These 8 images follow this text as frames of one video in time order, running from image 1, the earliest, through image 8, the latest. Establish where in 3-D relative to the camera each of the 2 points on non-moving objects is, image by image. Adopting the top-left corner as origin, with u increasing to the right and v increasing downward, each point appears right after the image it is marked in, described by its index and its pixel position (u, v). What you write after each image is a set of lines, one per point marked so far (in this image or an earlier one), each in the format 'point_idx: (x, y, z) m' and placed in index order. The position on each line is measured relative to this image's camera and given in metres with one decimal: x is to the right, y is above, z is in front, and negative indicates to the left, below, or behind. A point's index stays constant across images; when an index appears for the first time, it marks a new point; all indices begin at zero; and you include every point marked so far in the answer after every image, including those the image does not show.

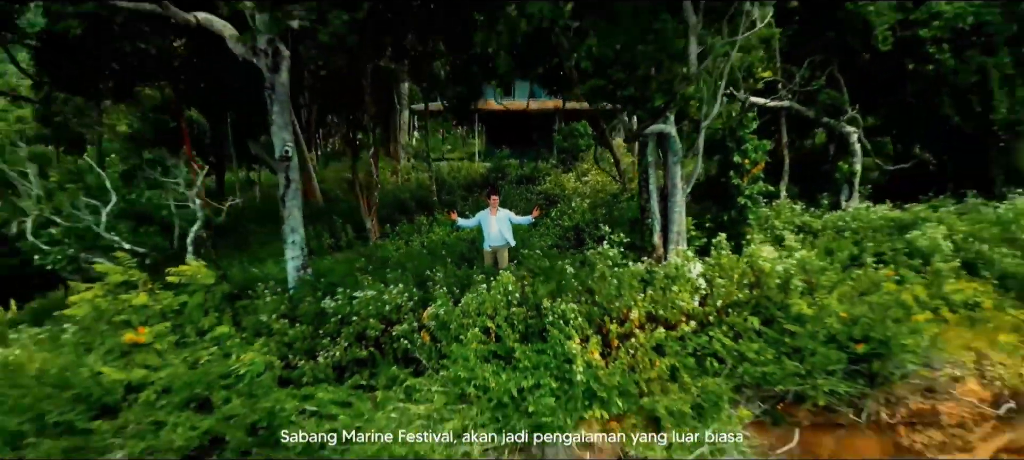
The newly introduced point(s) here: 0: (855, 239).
0: (+2.0, 0.0, +3.6) m
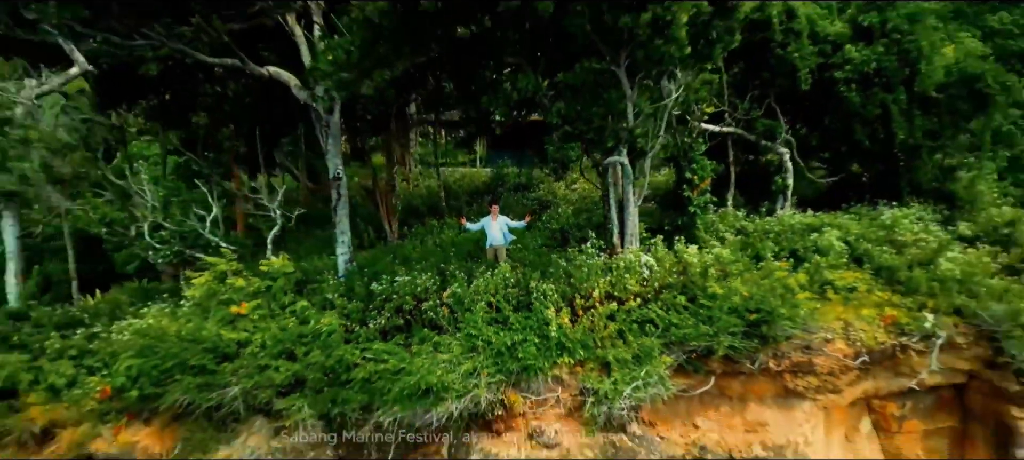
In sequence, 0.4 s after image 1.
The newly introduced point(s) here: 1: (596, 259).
0: (+2.0, 0.0, +4.6) m
1: (+0.6, -0.2, +4.0) m
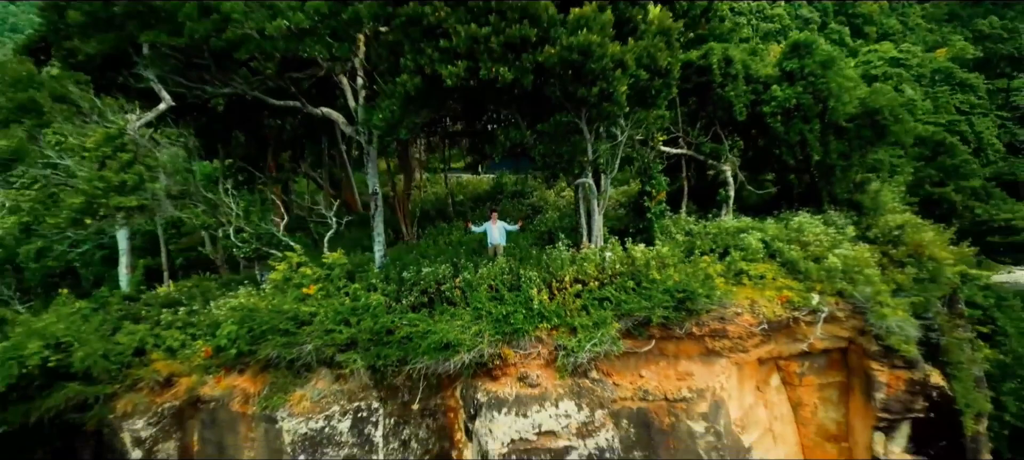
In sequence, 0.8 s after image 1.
0: (+1.9, -0.1, +6.0) m
1: (+0.5, -0.2, +5.4) m
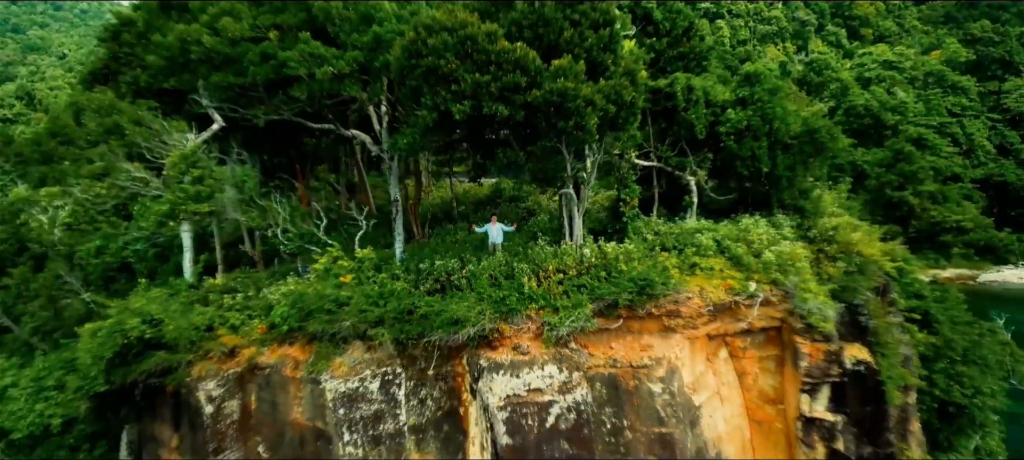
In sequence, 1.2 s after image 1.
0: (+1.9, -0.1, +7.2) m
1: (+0.5, -0.2, +6.6) m
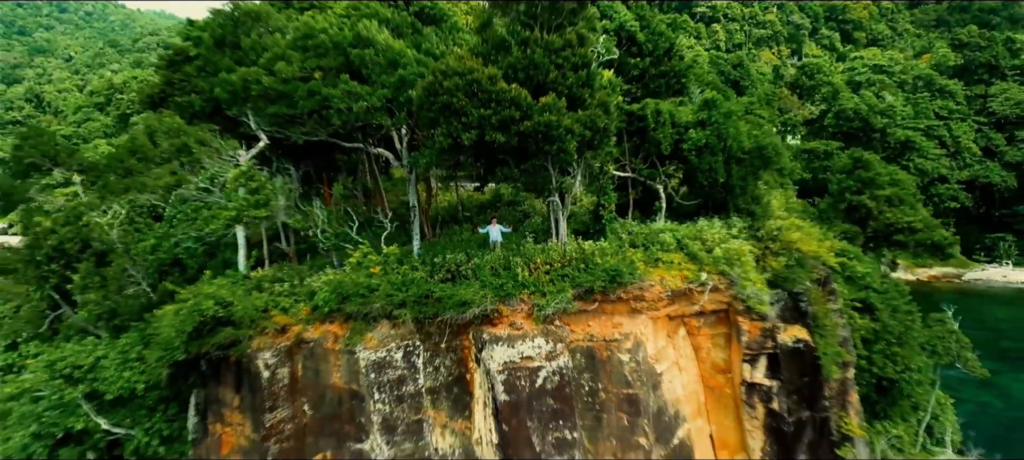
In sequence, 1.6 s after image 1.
0: (+1.9, -0.1, +8.7) m
1: (+0.4, -0.2, +8.1) m
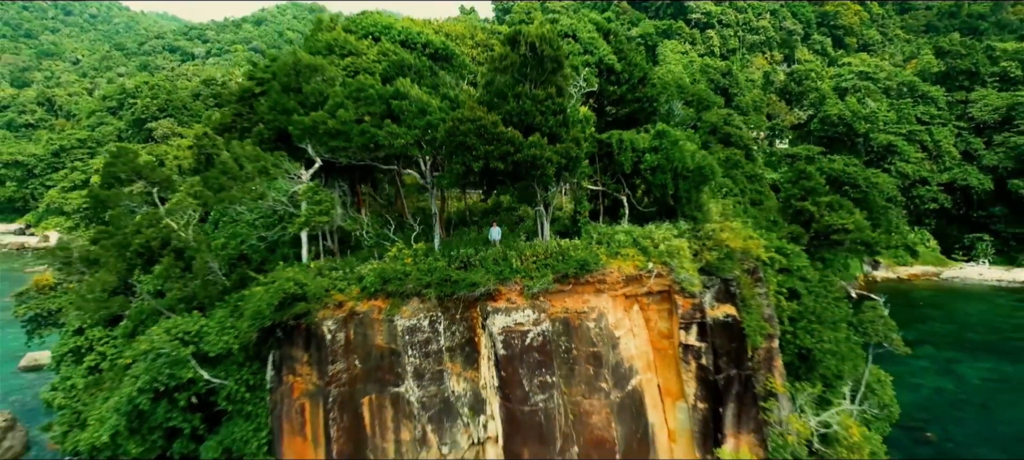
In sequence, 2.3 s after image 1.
0: (+1.8, -0.1, +11.4) m
1: (+0.4, -0.3, +10.8) m
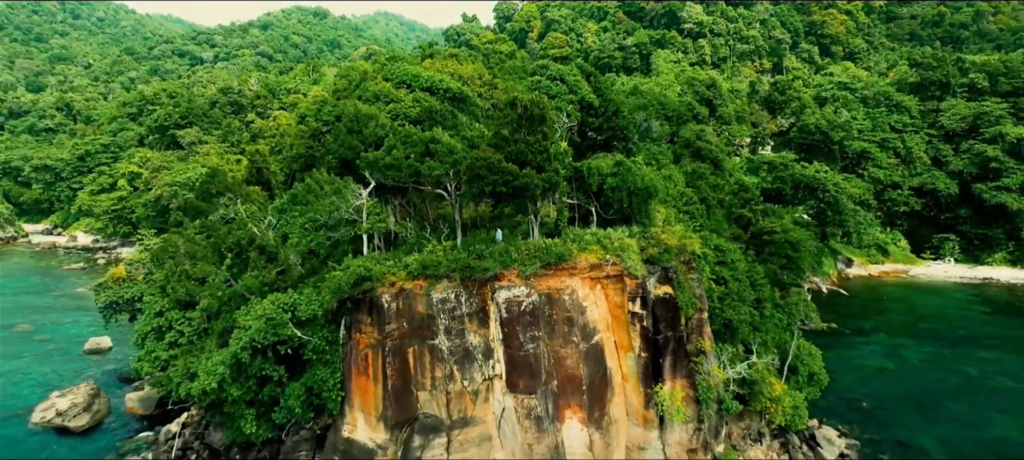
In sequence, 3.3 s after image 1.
0: (+1.8, -0.2, +16.0) m
1: (+0.4, -0.3, +15.4) m
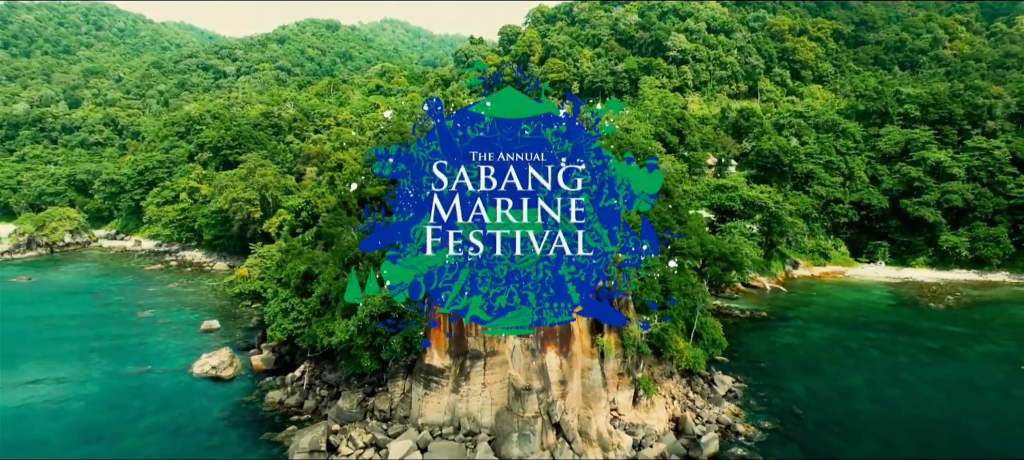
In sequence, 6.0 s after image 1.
0: (+2.1, -1.1, +28.7) m
1: (+0.7, -1.2, +28.1) m
